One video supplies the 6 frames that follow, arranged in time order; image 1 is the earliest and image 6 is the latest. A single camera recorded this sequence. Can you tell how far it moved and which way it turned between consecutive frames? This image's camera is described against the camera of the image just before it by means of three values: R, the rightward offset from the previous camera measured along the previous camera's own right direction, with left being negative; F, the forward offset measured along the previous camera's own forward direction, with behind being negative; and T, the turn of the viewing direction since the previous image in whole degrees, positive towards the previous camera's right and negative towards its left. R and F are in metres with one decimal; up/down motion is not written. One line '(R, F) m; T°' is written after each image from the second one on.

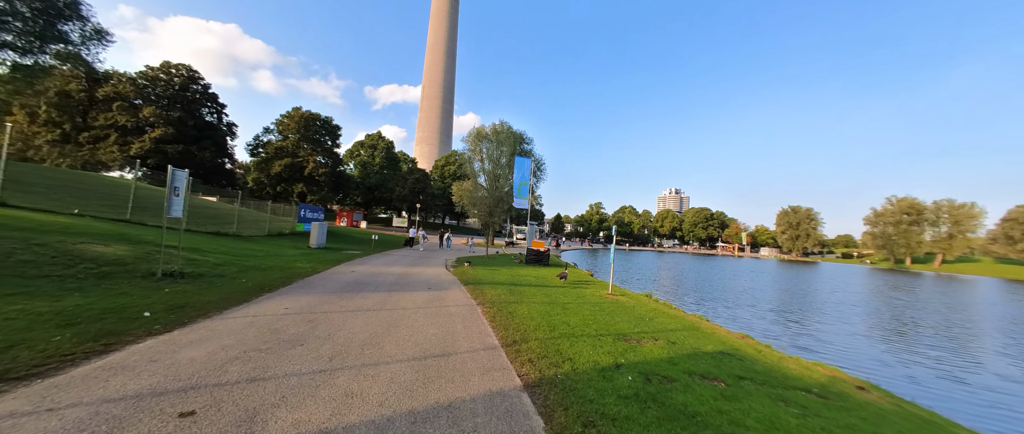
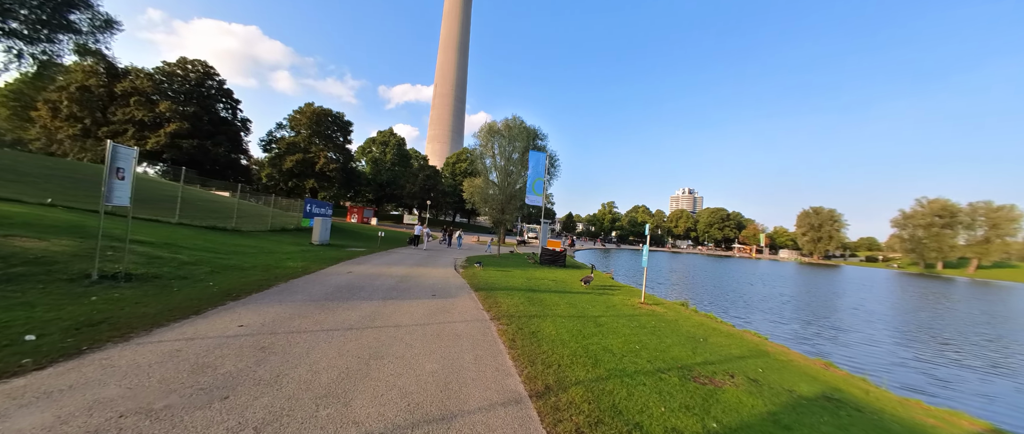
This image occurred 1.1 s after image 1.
(-0.3, +2.0) m; -2°
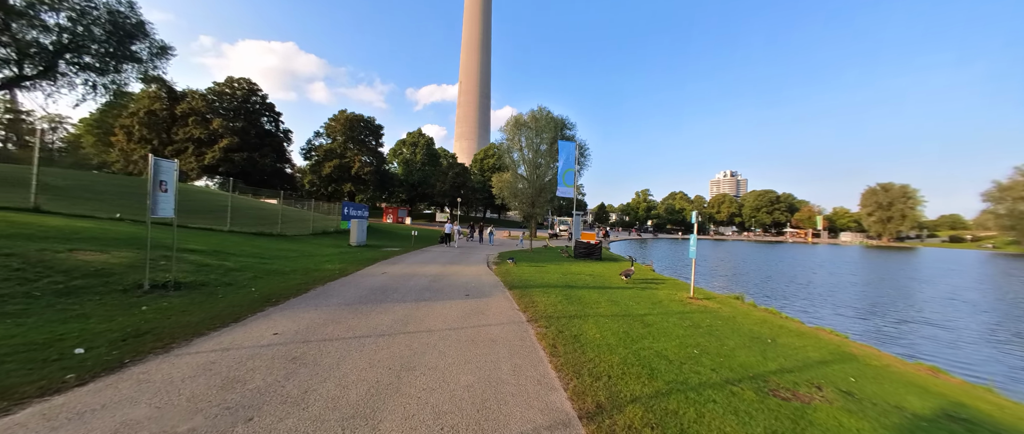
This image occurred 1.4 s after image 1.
(-0.1, +0.5) m; -5°
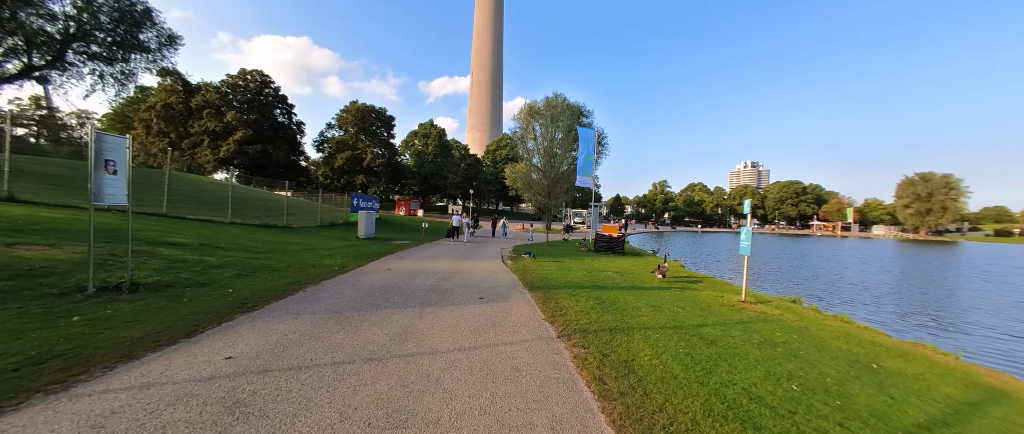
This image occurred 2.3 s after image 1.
(-0.2, +1.6) m; -2°
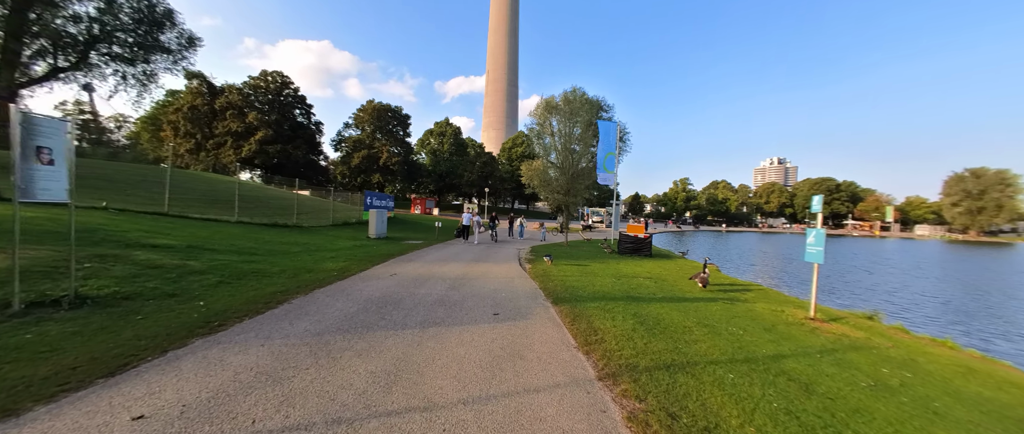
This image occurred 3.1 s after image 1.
(-0.1, +1.4) m; -3°
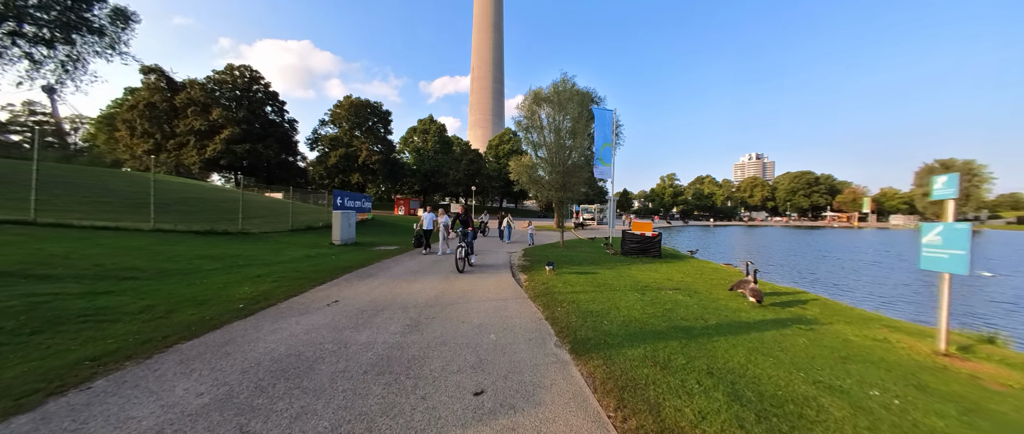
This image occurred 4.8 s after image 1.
(-0.1, +3.1) m; +2°
